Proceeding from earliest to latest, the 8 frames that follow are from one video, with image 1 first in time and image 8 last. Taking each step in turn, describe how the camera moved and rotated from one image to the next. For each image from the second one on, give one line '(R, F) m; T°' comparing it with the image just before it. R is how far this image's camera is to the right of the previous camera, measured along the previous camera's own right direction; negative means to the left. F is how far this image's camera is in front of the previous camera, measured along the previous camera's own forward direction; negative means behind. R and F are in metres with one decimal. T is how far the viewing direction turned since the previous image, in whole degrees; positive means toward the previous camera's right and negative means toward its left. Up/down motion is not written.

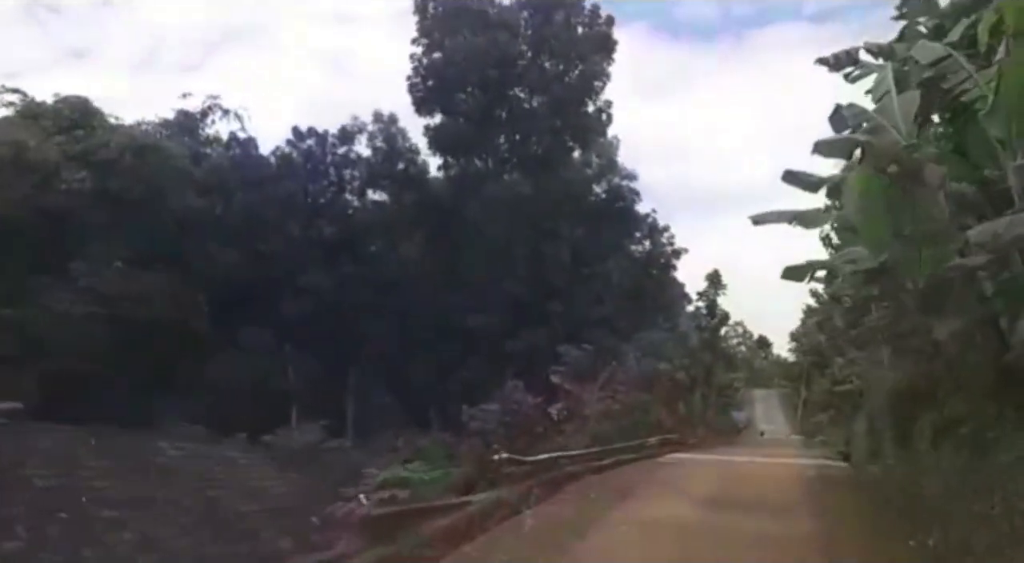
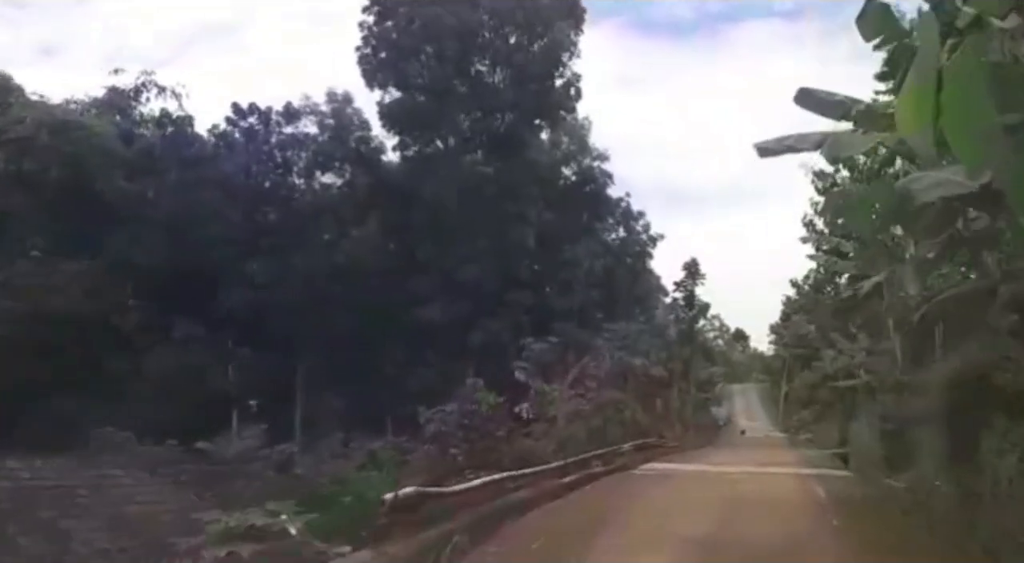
(+0.2, +1.1) m; +2°
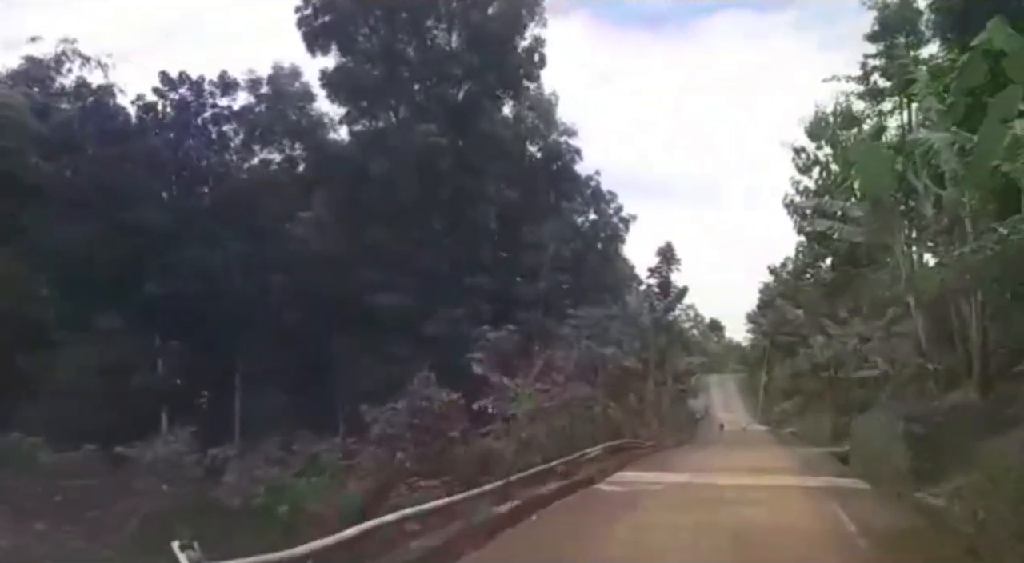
(+0.2, +1.1) m; +2°
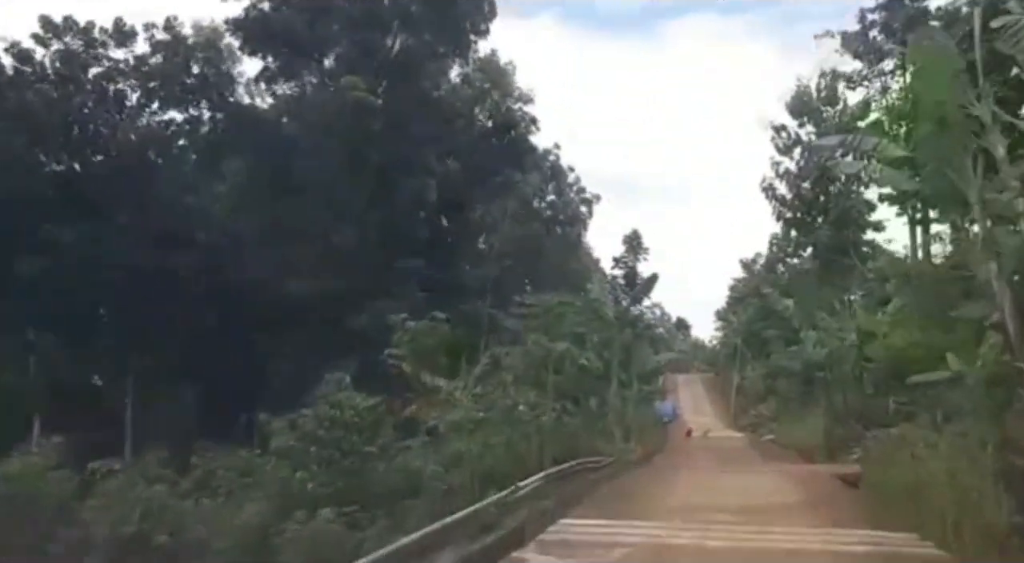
(+0.3, +1.7) m; +2°
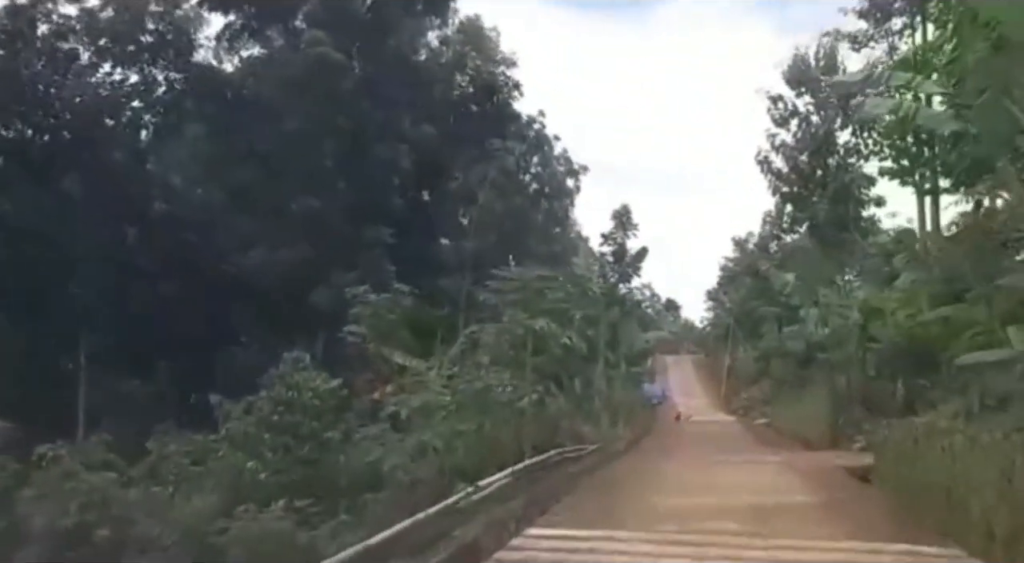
(+0.1, +0.7) m; +1°
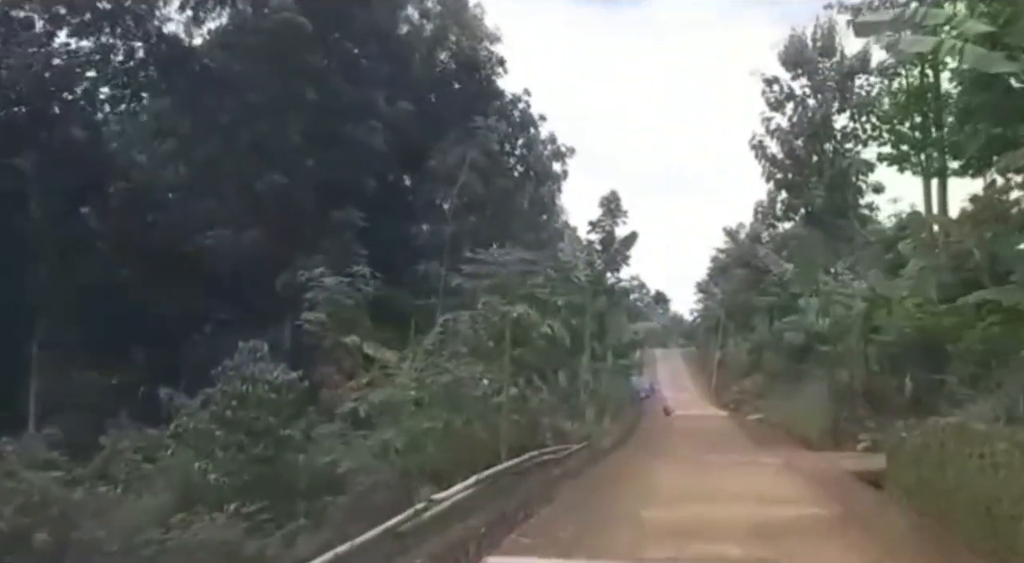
(+0.1, +0.6) m; +1°
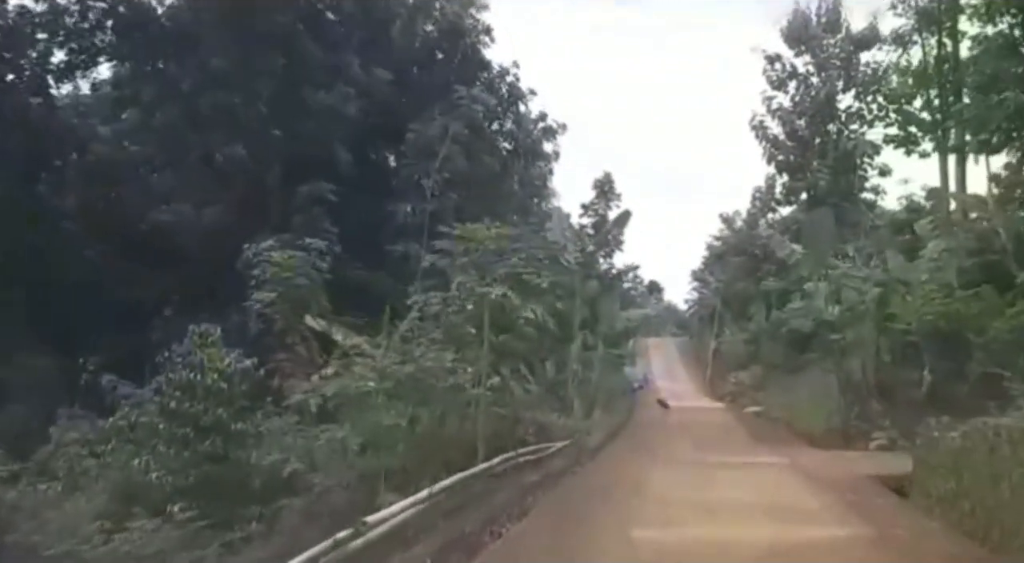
(+0.1, +0.6) m; 0°
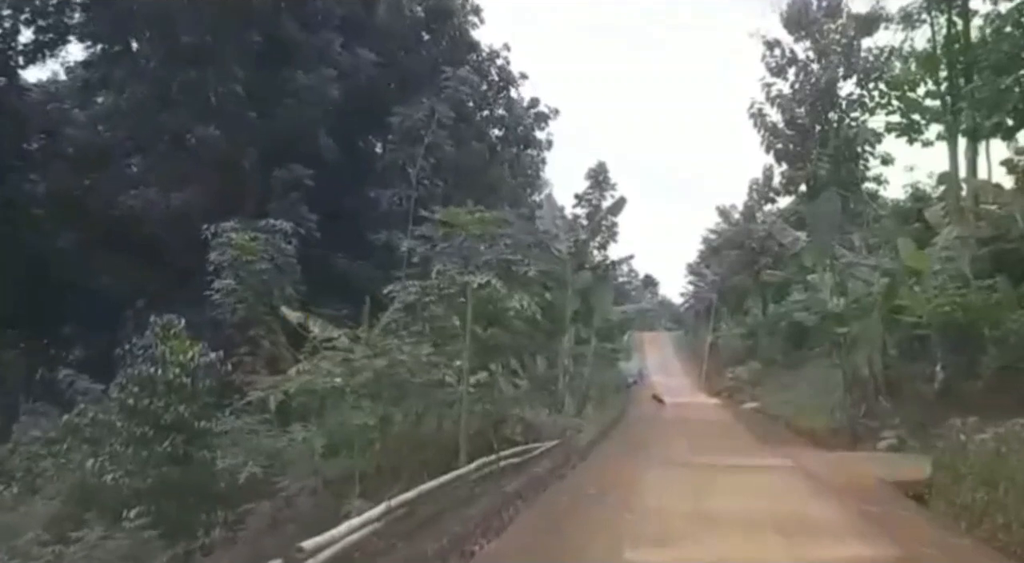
(+0.1, +0.4) m; 0°
